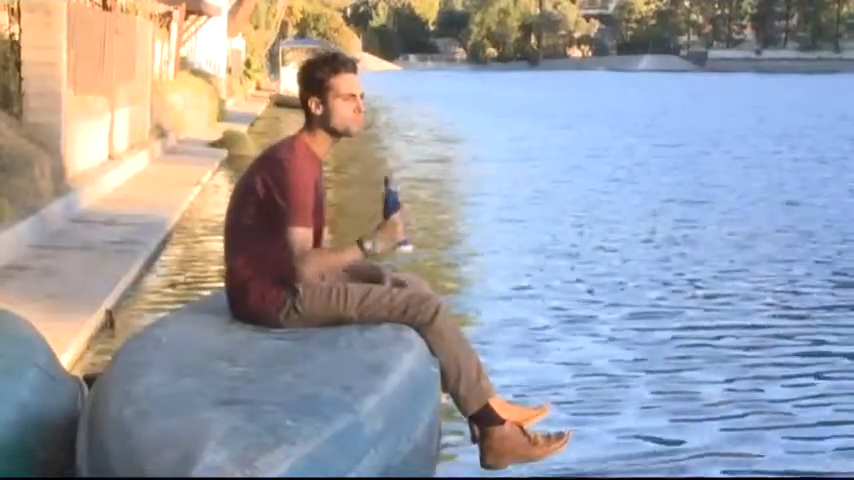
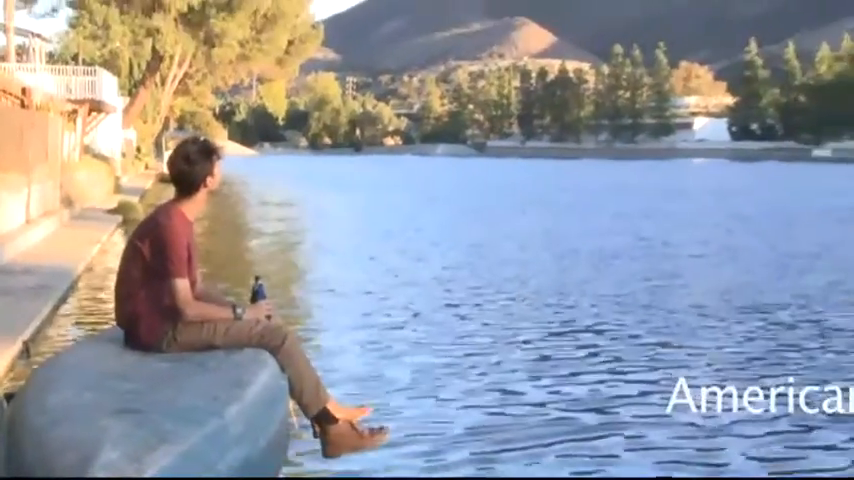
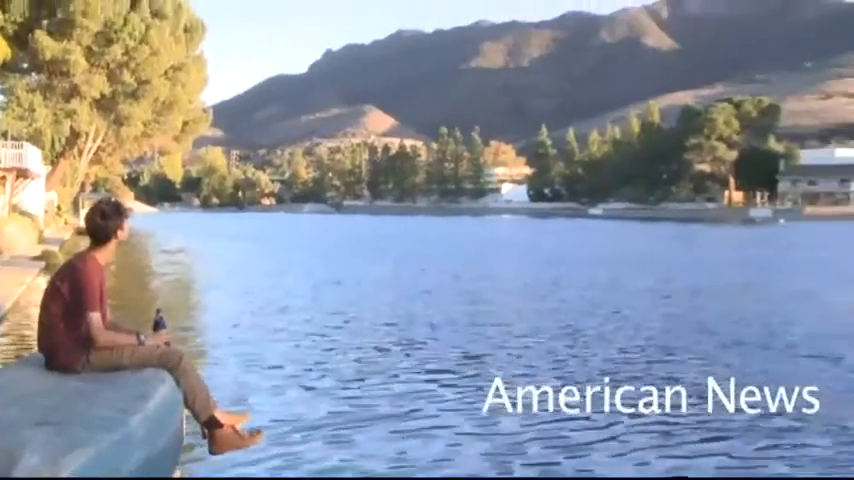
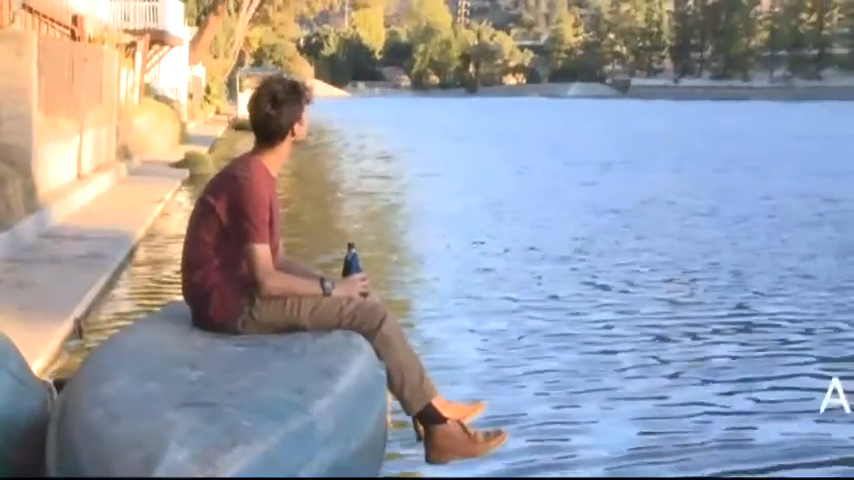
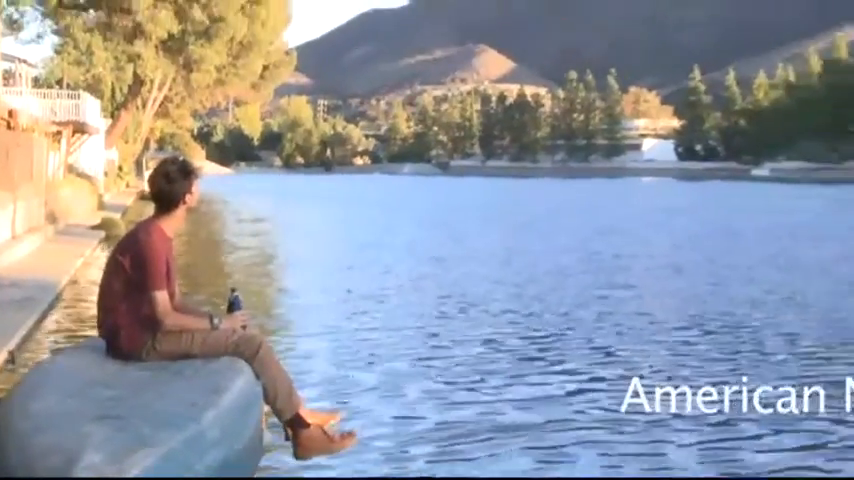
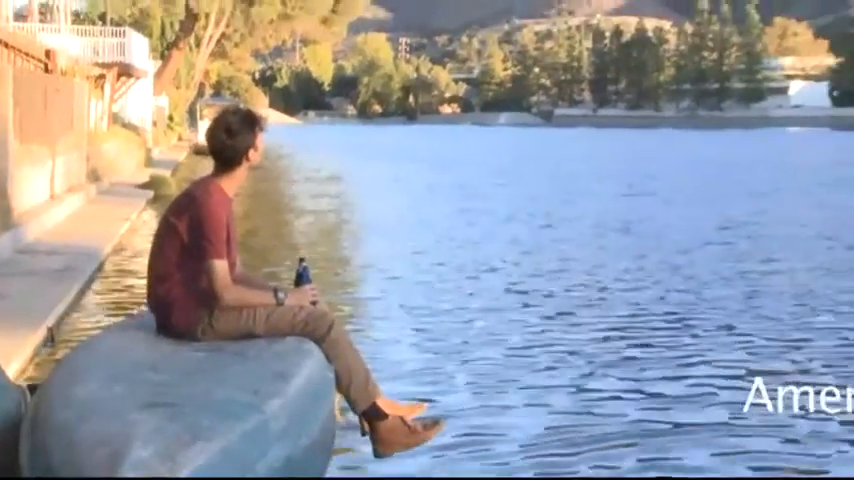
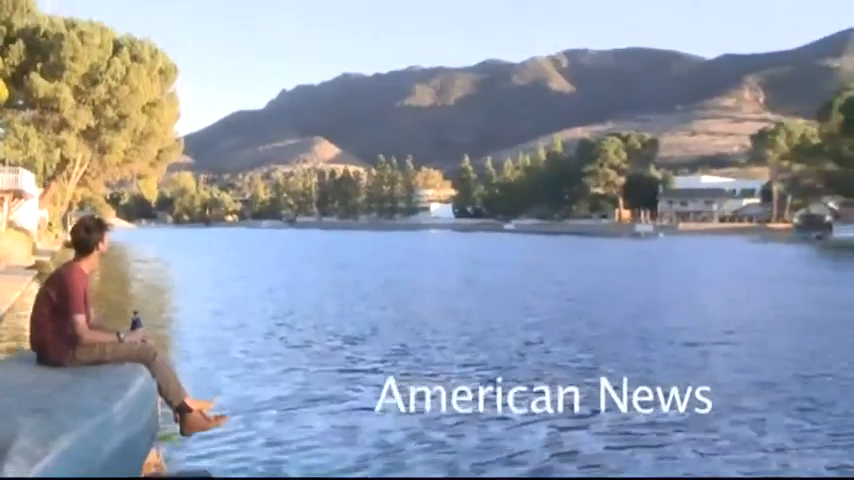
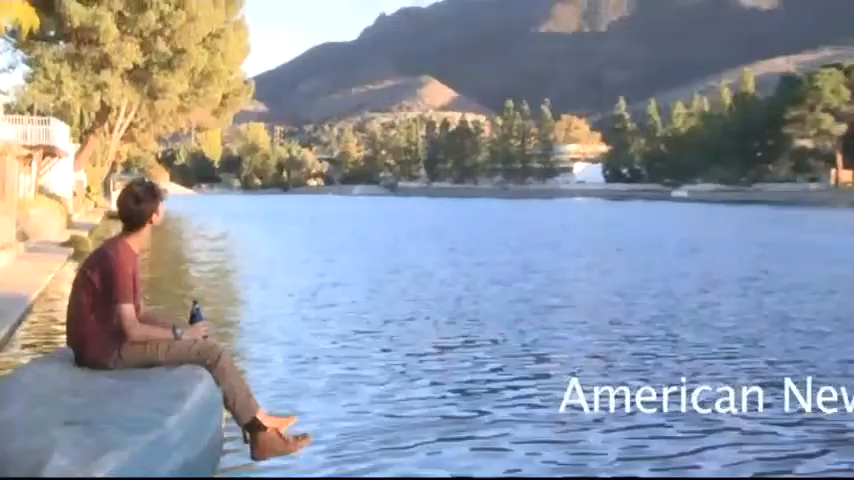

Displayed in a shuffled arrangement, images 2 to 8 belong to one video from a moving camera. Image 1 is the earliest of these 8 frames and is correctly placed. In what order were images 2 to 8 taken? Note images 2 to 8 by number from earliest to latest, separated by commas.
4, 6, 2, 5, 8, 3, 7
